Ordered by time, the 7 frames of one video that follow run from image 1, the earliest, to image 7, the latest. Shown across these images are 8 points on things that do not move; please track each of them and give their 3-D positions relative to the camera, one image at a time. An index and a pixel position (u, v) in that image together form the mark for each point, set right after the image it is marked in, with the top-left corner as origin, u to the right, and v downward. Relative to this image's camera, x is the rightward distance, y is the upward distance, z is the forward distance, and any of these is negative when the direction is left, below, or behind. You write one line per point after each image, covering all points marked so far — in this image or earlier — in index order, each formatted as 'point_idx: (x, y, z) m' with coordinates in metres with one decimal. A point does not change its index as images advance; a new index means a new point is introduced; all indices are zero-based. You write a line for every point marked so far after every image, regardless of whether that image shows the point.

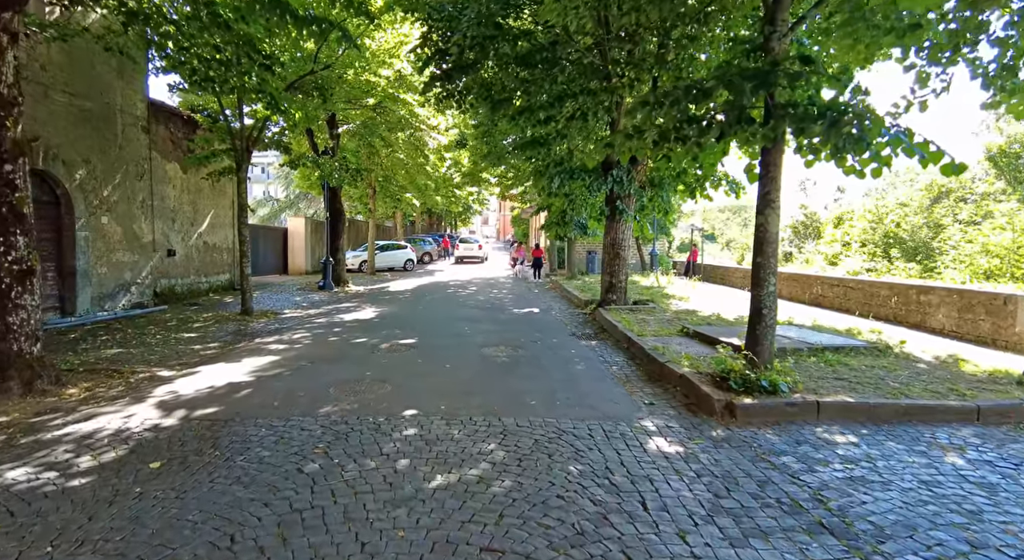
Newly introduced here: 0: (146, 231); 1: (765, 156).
0: (-8.3, +1.1, +12.5) m
1: (+2.6, +1.3, +5.7) m
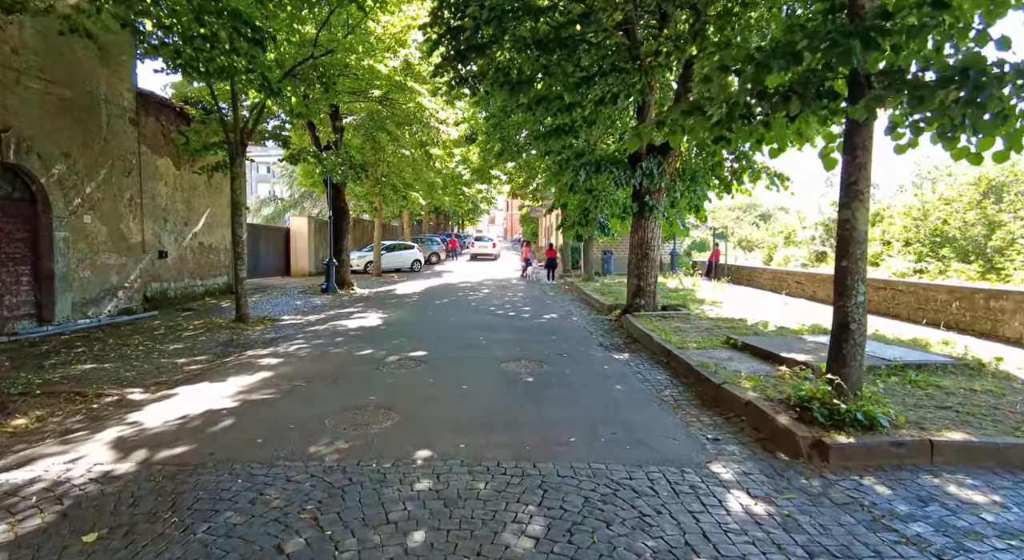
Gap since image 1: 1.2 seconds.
0: (-8.0, +1.0, +11.6) m
1: (+2.9, +1.2, +4.7) m
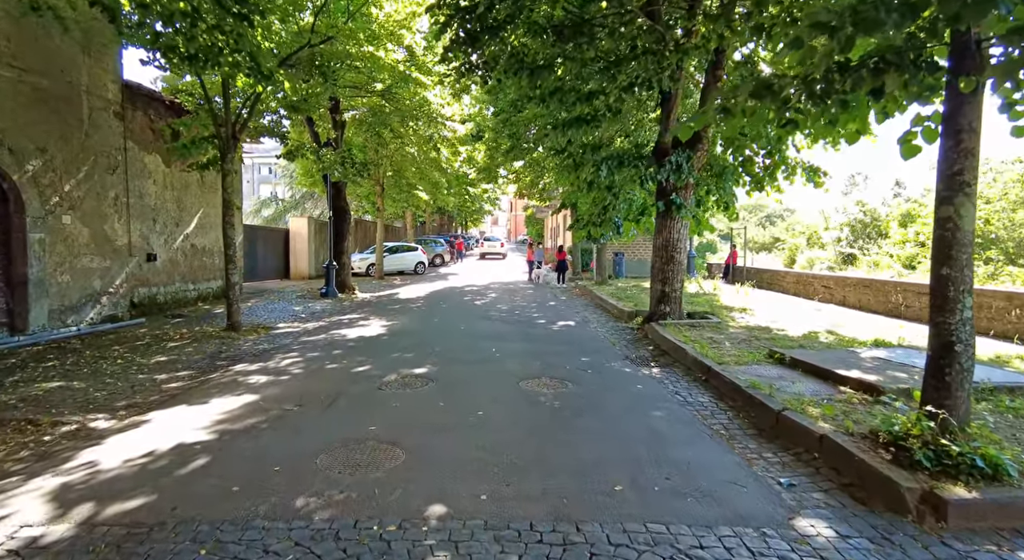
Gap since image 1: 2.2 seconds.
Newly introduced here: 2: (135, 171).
0: (-7.8, +0.9, +10.9) m
1: (+3.1, +1.1, +3.9) m
2: (-7.8, +2.2, +11.4) m
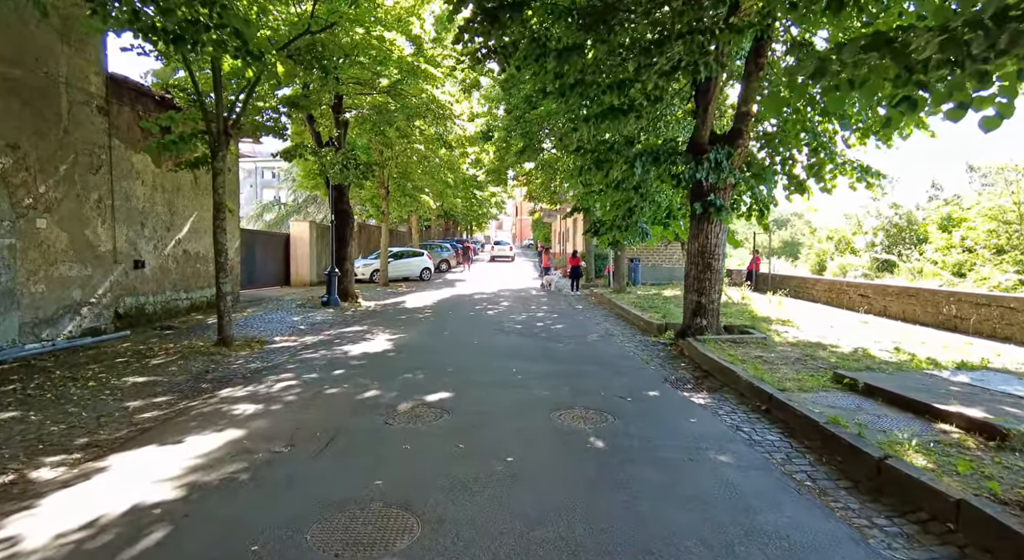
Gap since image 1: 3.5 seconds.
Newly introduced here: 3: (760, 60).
0: (-7.4, +0.8, +10.0) m
1: (+3.4, +1.0, +2.9) m
2: (-7.4, +2.1, +10.5) m
3: (+3.7, +3.3, +8.3) m
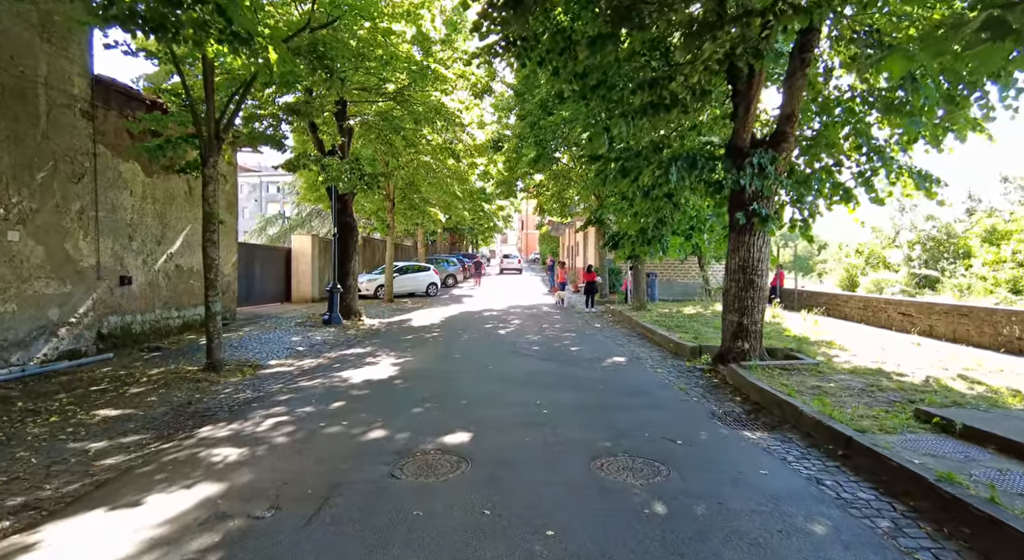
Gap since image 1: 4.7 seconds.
0: (-7.1, +0.5, +9.2) m
1: (+3.6, +0.9, +2.1) m
2: (-7.1, +1.8, +9.7) m
3: (+4.0, +3.0, +7.4) m
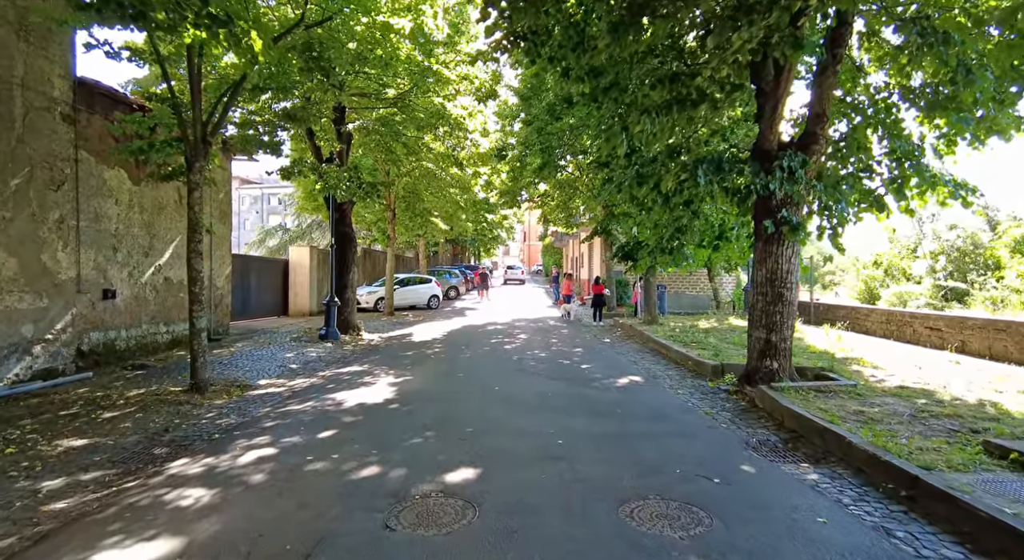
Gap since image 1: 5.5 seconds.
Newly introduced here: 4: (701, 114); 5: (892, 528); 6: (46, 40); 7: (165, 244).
0: (-7.0, +0.2, +8.6) m
1: (+3.7, +0.9, +1.5) m
2: (-7.0, +1.5, +9.2) m
3: (+4.1, +2.8, +6.9) m
4: (+2.4, +2.1, +6.9) m
5: (+2.5, -1.6, +3.7) m
6: (-6.9, +3.6, +8.2) m
7: (-7.0, +0.7, +11.2) m
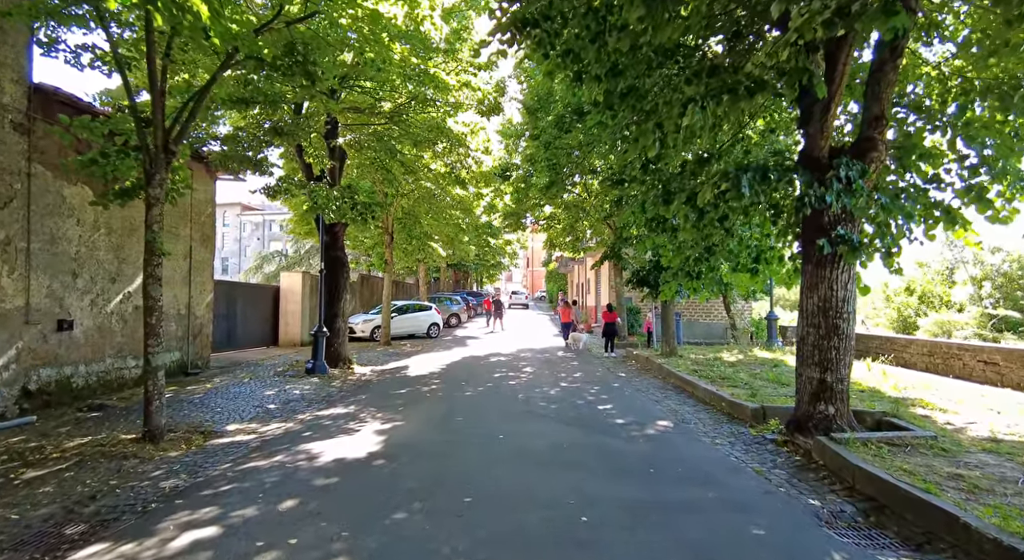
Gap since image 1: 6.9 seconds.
0: (-6.9, -0.2, +7.6) m
1: (+3.8, +0.8, +0.4) m
2: (-6.9, +1.1, +8.2) m
3: (+4.2, +2.5, +5.9) m
4: (+2.4, +1.8, +5.9) m
5: (+2.6, -1.8, +2.5) m
6: (-6.8, +3.2, +7.3) m
7: (-6.9, +0.2, +10.2) m
